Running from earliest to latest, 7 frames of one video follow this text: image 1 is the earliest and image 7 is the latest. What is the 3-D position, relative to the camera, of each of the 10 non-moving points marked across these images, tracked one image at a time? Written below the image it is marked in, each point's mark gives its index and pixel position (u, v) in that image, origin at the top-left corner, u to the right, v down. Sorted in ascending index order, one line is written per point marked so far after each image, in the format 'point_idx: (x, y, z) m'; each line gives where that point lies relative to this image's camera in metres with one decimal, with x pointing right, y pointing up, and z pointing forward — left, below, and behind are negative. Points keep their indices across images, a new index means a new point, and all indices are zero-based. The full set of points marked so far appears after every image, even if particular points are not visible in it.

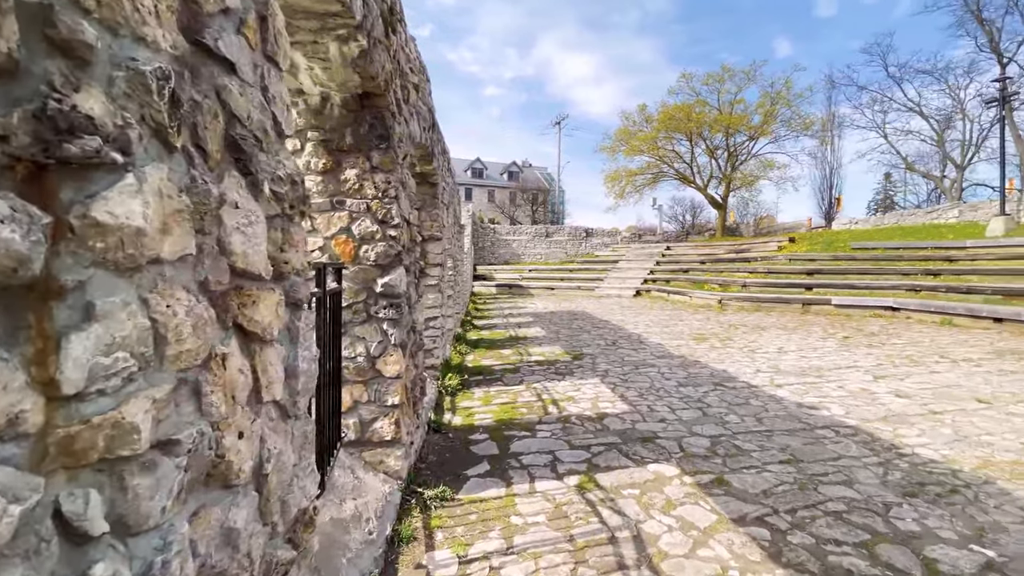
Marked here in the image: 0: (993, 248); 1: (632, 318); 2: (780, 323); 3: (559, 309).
0: (+12.6, +1.0, +12.3) m
1: (+2.9, -0.7, +11.3) m
2: (+5.7, -0.7, +10.1) m
3: (+1.5, -0.7, +14.6) m
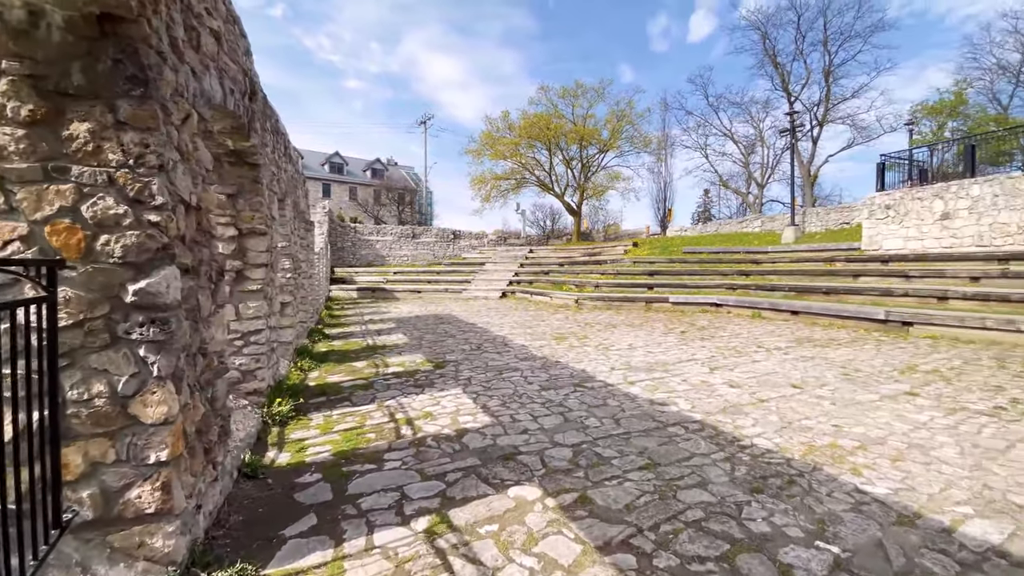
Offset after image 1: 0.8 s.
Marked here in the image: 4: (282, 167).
0: (+8.7, +1.1, +14.7) m
1: (-0.4, -0.8, +11.1) m
2: (+2.7, -0.8, +10.7) m
3: (-2.7, -0.8, +13.9) m
4: (-3.1, +1.7, +6.3) m
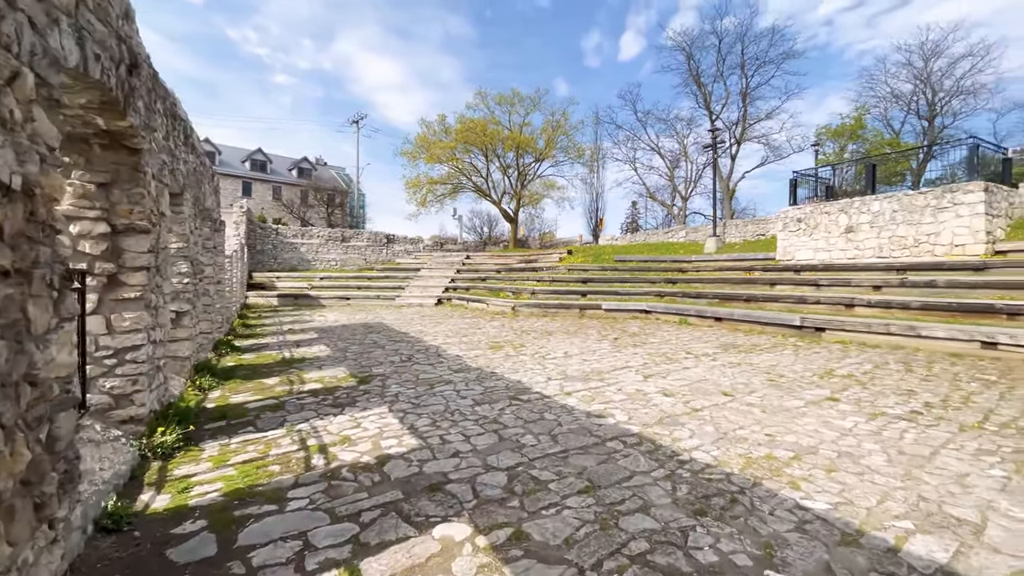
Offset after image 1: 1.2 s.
0: (+6.6, +0.9, +15.5) m
1: (-1.9, -0.9, +10.6) m
2: (+1.2, -0.9, +10.7) m
3: (-4.5, -0.9, +13.0) m
4: (-3.9, +1.6, +5.6) m
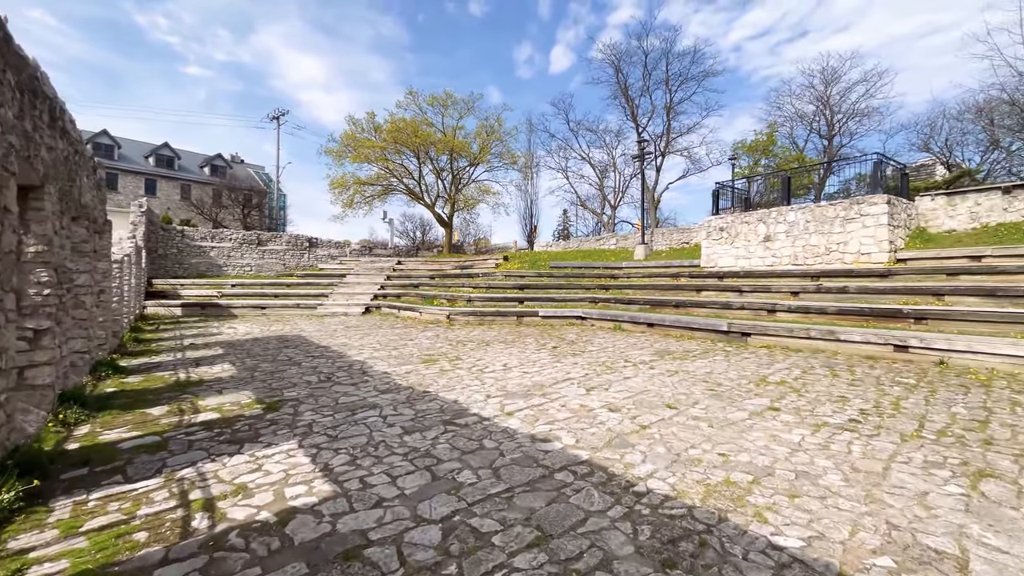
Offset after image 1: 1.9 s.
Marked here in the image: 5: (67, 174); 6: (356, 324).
0: (+4.4, +0.7, +15.8) m
1: (-3.3, -1.1, +9.7) m
2: (-0.2, -1.1, +10.2) m
3: (-6.3, -1.2, +11.8) m
4: (-4.6, +1.5, +4.5) m
5: (-5.2, +1.3, +5.3) m
6: (-4.5, -1.0, +13.5) m
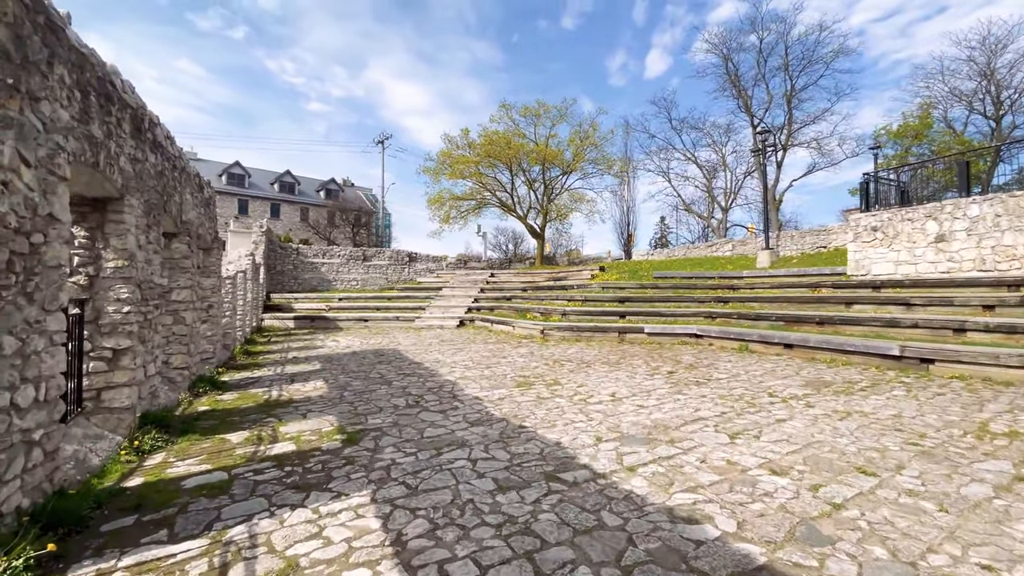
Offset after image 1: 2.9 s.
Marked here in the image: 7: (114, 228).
0: (+7.5, +0.3, +13.6) m
1: (-1.3, -1.4, +9.2) m
2: (+1.8, -1.4, +9.1) m
3: (-3.8, -1.5, +11.8) m
4: (-3.6, +1.3, +4.3) m
5: (-4.0, +1.1, +5.3) m
6: (-1.7, -1.4, +13.1) m
7: (-3.6, +0.5, +4.2) m
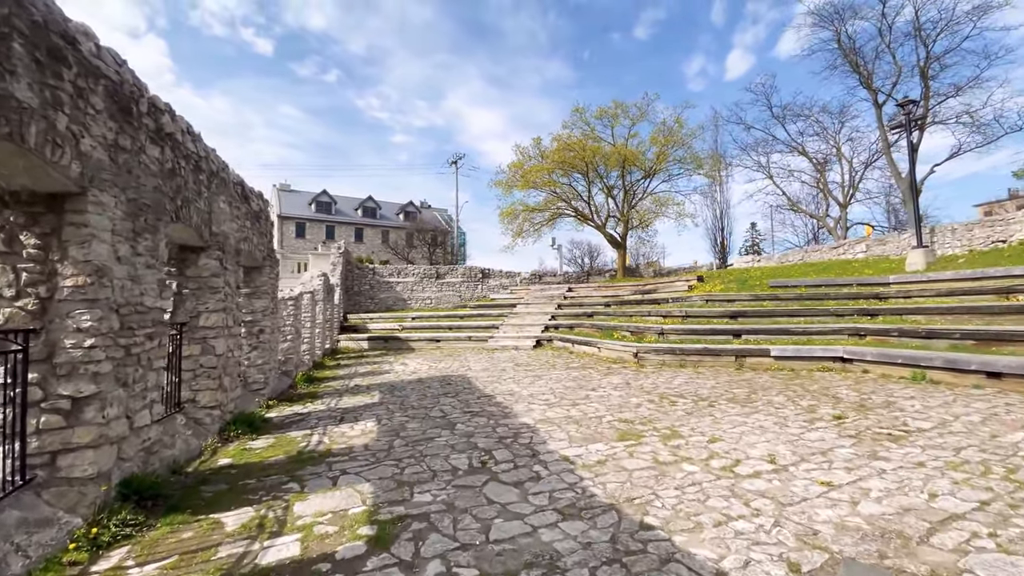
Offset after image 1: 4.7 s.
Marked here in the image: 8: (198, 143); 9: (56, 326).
0: (+9.5, +0.1, +10.7) m
1: (+0.1, -1.7, +7.6) m
2: (+3.2, -1.5, +7.0) m
3: (-1.9, -1.9, +10.5) m
4: (-3.0, +1.1, +3.3) m
5: (-3.2, +0.9, +4.3) m
6: (+0.4, -1.8, +11.5) m
7: (-2.9, +0.4, +3.1) m
8: (-3.4, +1.6, +5.0) m
9: (-3.0, -0.2, +3.0) m
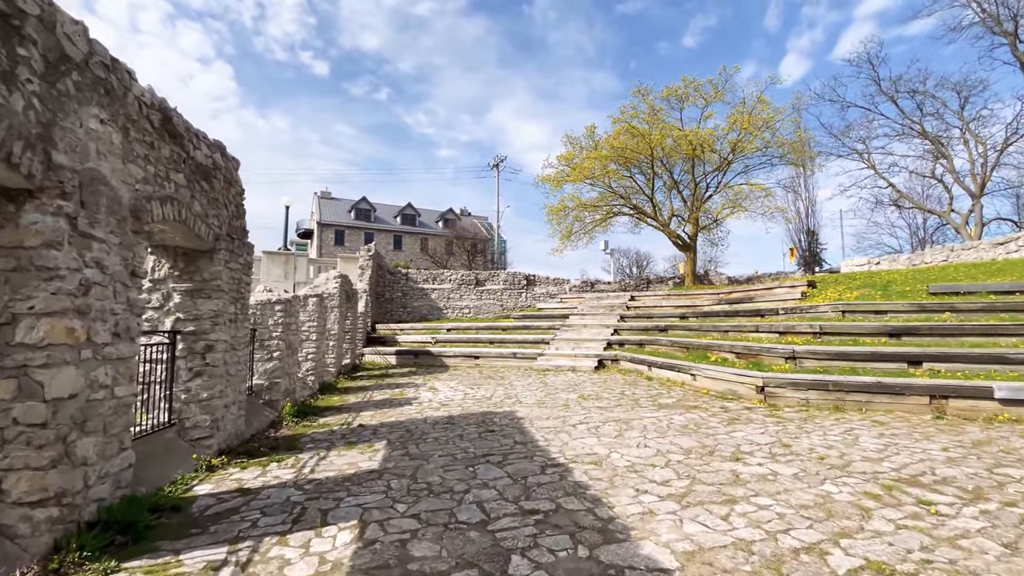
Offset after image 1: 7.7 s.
0: (+10.6, 0.0, +7.0) m
1: (+1.0, -1.7, +4.7) m
2: (+4.0, -1.5, +3.8) m
3: (-0.8, -2.0, +7.8) m
4: (-2.5, +1.3, +0.7) m
5: (-2.6, +1.0, +1.7) m
6: (+1.5, -1.9, +8.5) m
7: (-2.4, +0.5, +0.5) m
8: (-2.8, +1.7, +2.5) m
9: (-2.5, -0.1, +0.4) m
